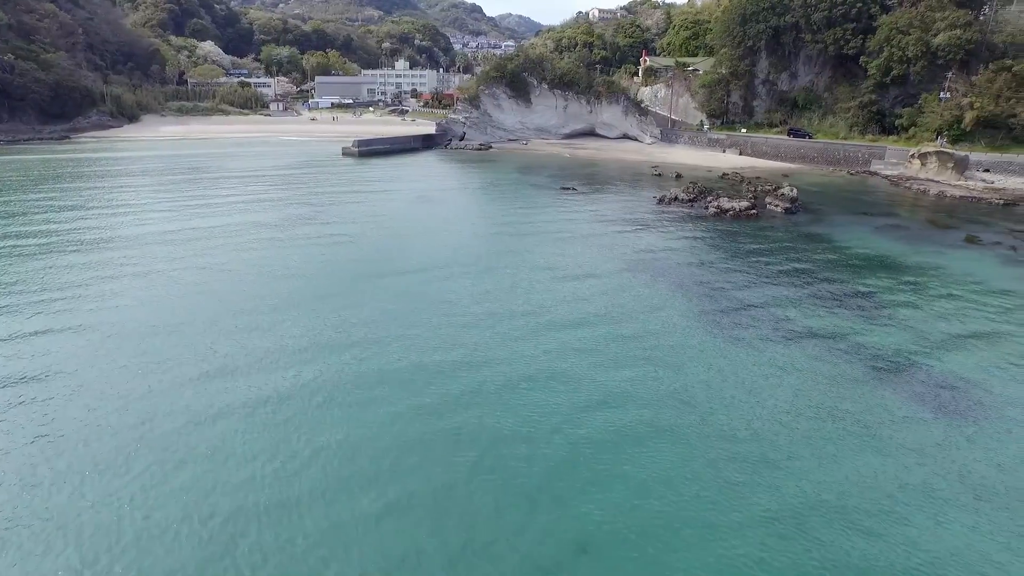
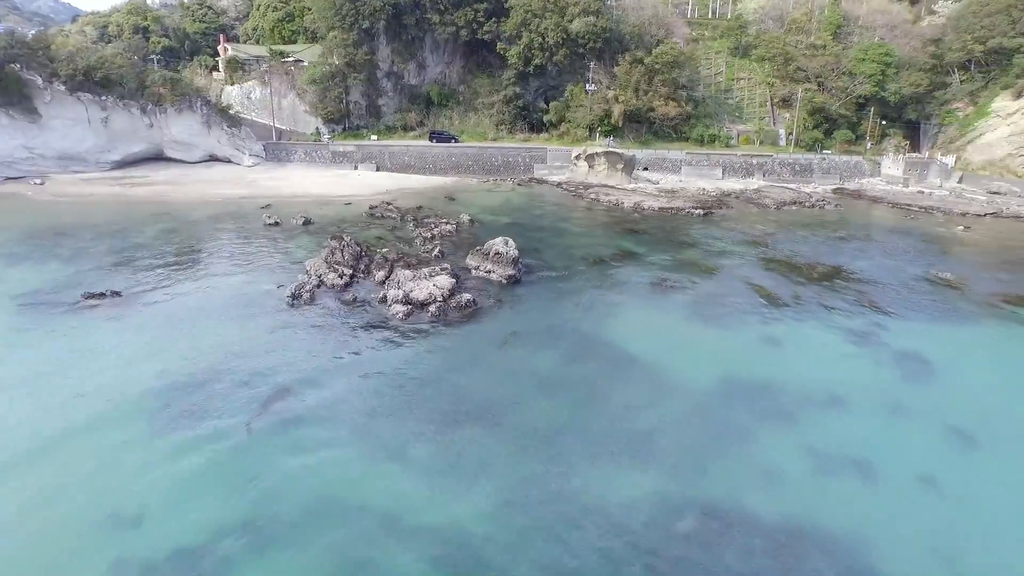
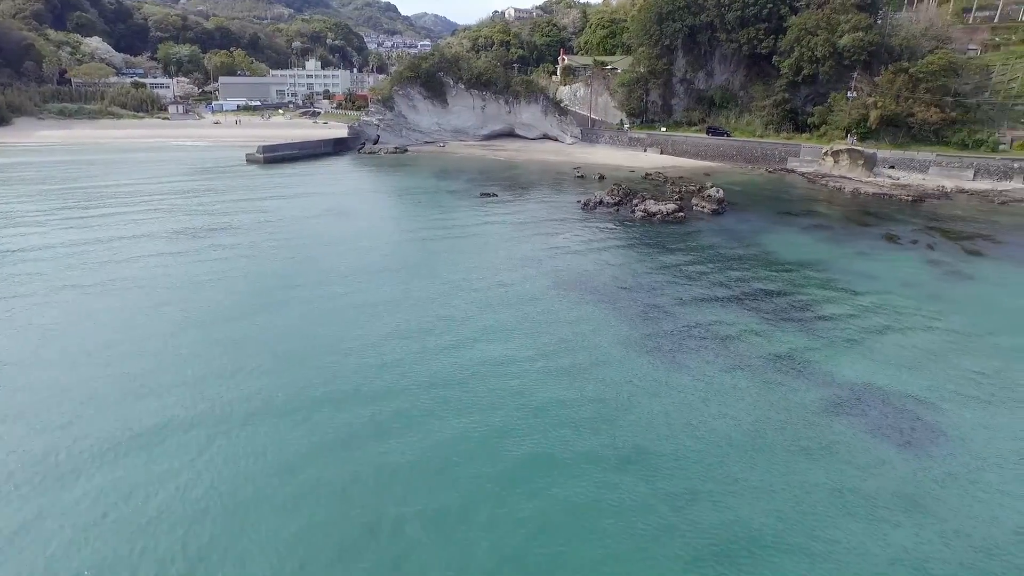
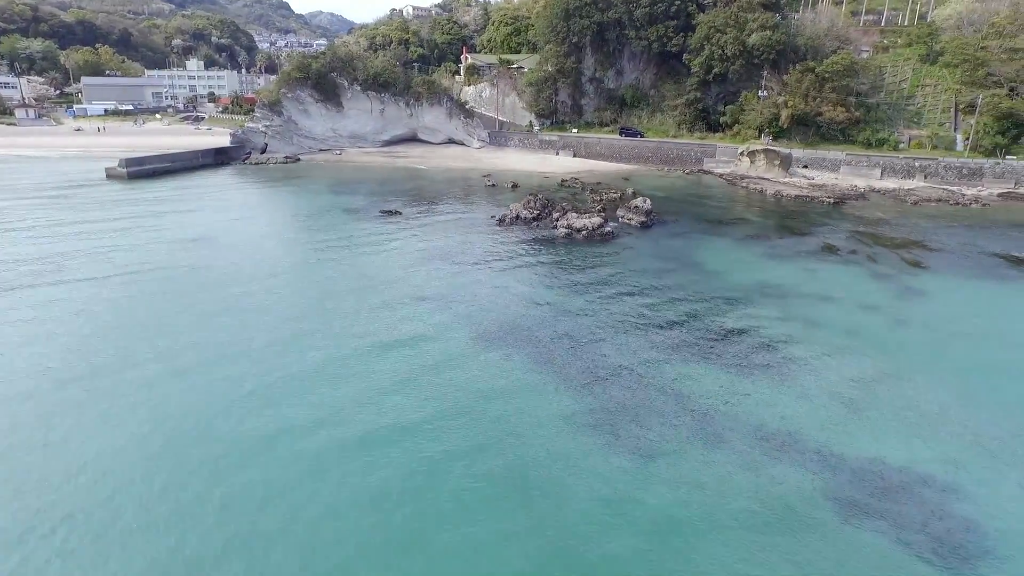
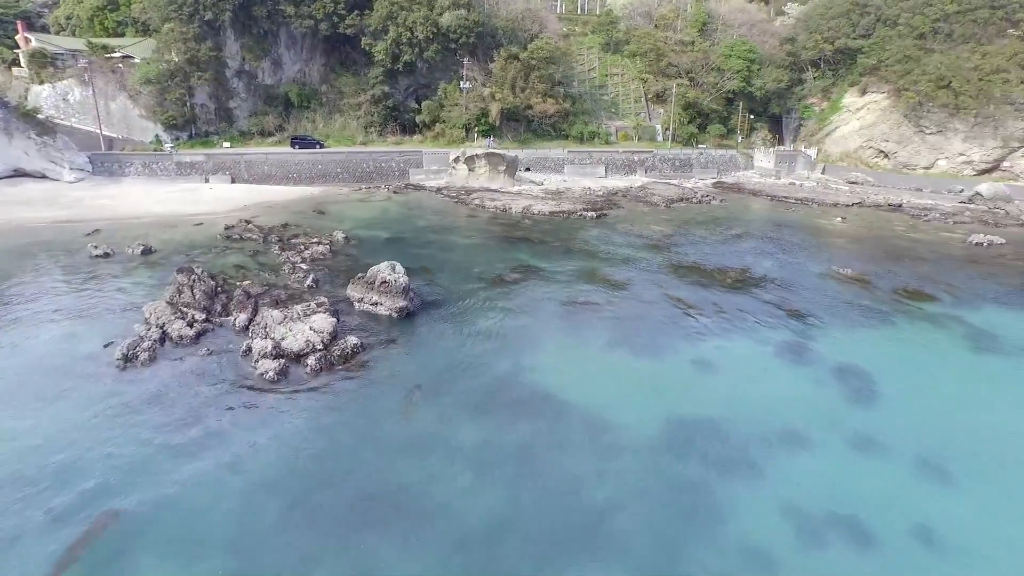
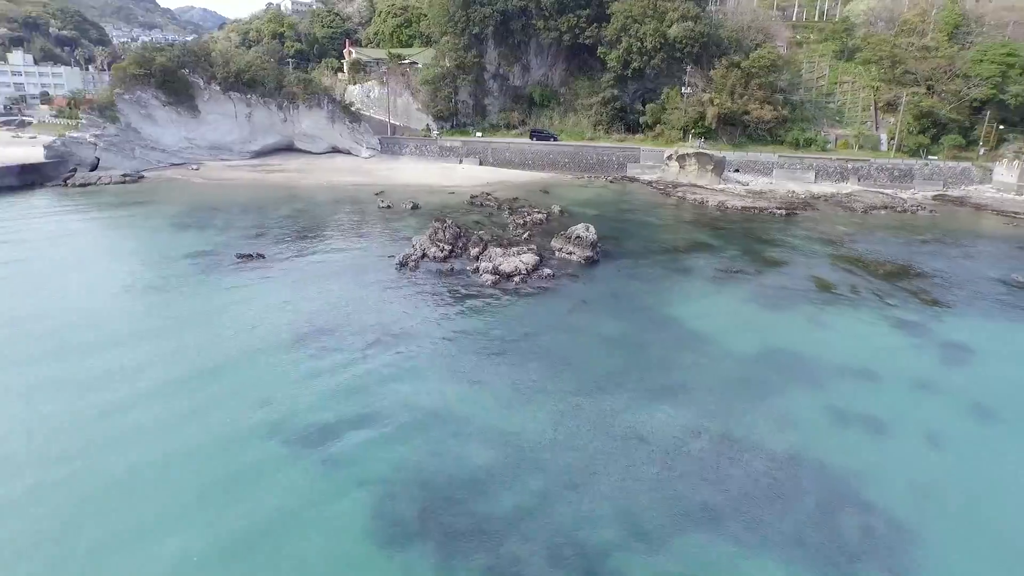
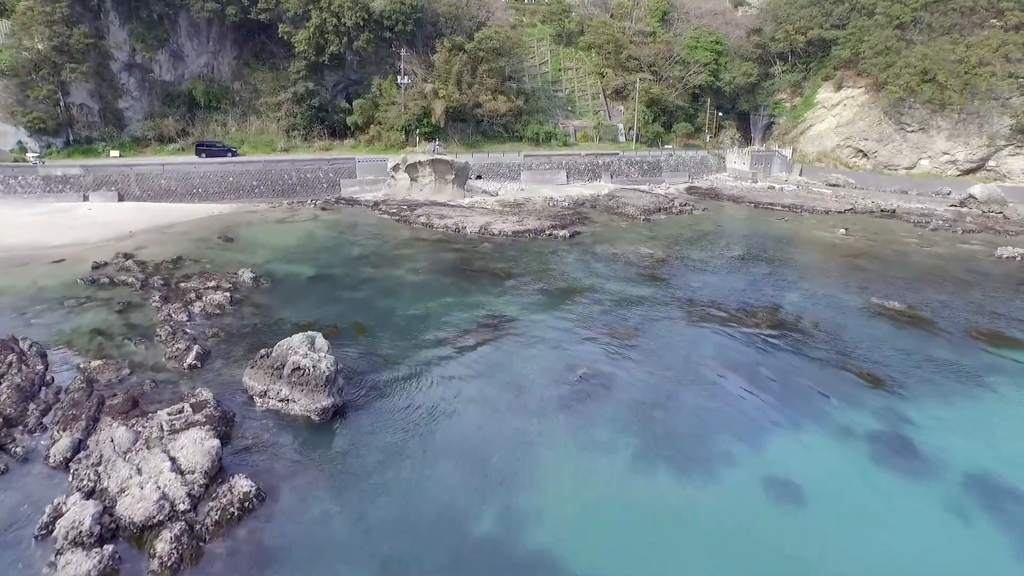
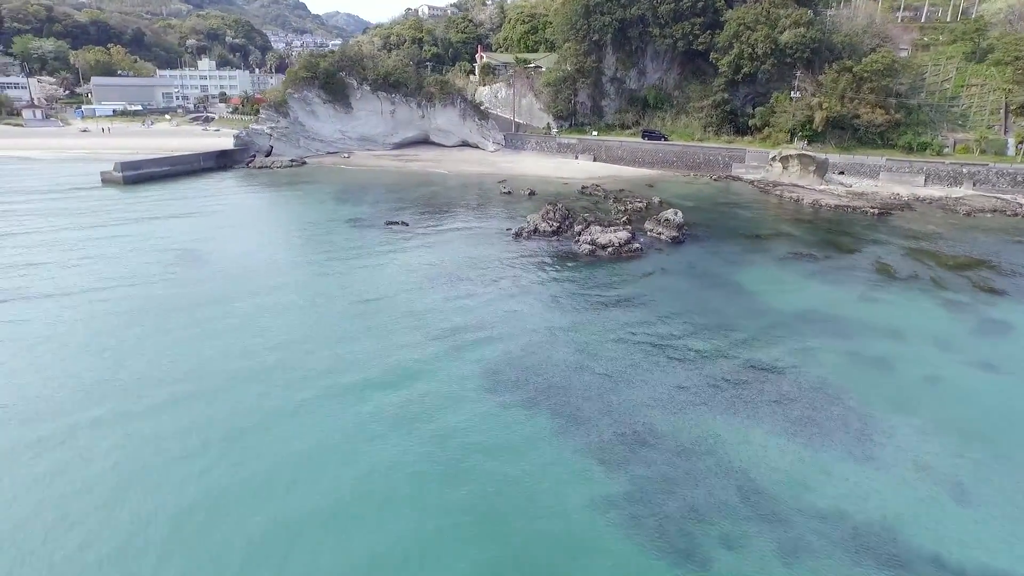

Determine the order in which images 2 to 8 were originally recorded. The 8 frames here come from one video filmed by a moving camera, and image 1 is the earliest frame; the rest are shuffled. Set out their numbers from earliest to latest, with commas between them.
3, 4, 8, 6, 2, 5, 7
